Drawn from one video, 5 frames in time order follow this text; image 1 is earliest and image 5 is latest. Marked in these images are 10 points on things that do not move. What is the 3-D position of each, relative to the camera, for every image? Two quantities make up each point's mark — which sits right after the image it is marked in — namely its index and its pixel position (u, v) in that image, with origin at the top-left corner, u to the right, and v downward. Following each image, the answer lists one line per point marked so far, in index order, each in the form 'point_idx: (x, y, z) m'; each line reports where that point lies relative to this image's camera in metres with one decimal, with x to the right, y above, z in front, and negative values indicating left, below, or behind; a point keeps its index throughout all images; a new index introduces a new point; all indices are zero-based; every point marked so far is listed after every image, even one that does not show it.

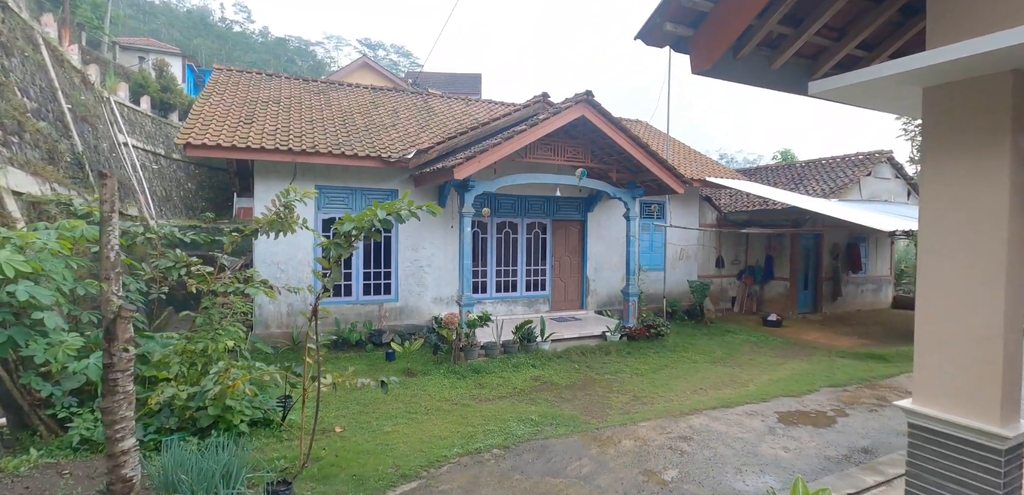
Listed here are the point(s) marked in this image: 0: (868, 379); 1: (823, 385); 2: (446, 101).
0: (+4.3, -1.6, +5.6) m
1: (+3.6, -1.6, +5.3) m
2: (-1.7, +3.8, +11.9) m
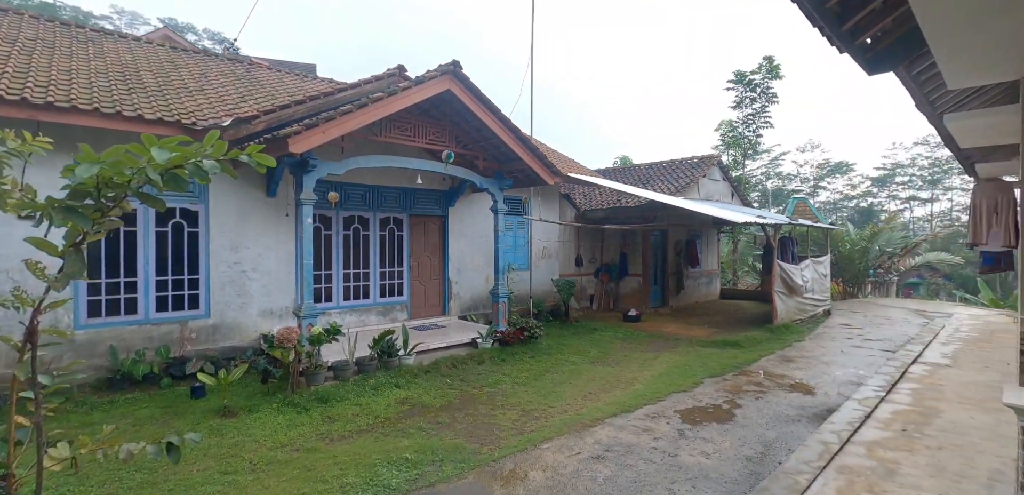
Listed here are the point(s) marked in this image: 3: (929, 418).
0: (+2.8, -1.5, +5.7) m
1: (+2.2, -1.5, +5.3) m
2: (-5.0, +3.7, +9.8) m
3: (+3.4, -1.4, +3.7) m
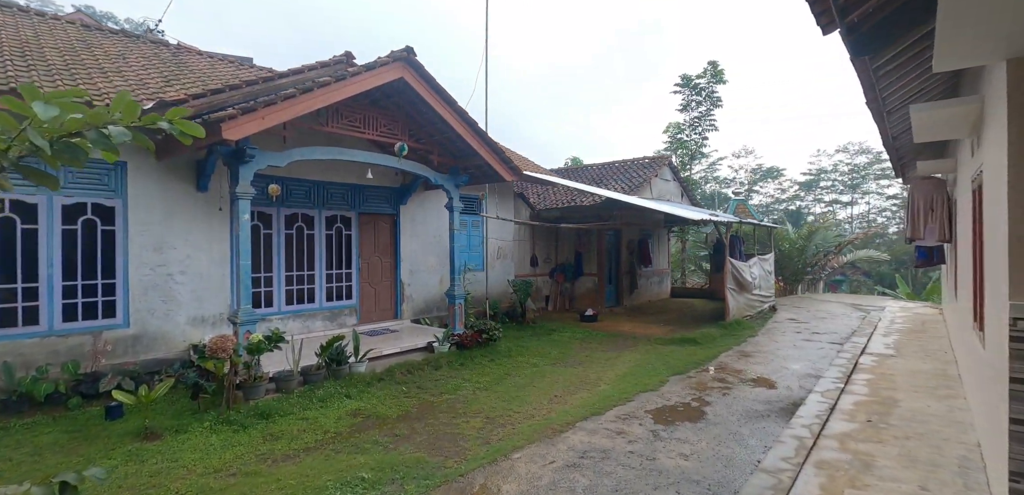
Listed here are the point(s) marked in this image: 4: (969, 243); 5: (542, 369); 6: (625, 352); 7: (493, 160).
0: (+2.3, -1.4, +5.7) m
1: (+1.8, -1.4, +5.2) m
2: (-5.9, +3.7, +9.0) m
3: (+3.1, -1.3, +3.8) m
4: (+3.8, +0.1, +3.8) m
5: (+0.4, -1.6, +6.0) m
6: (+1.6, -1.5, +6.7) m
7: (-0.3, +1.4, +7.3) m
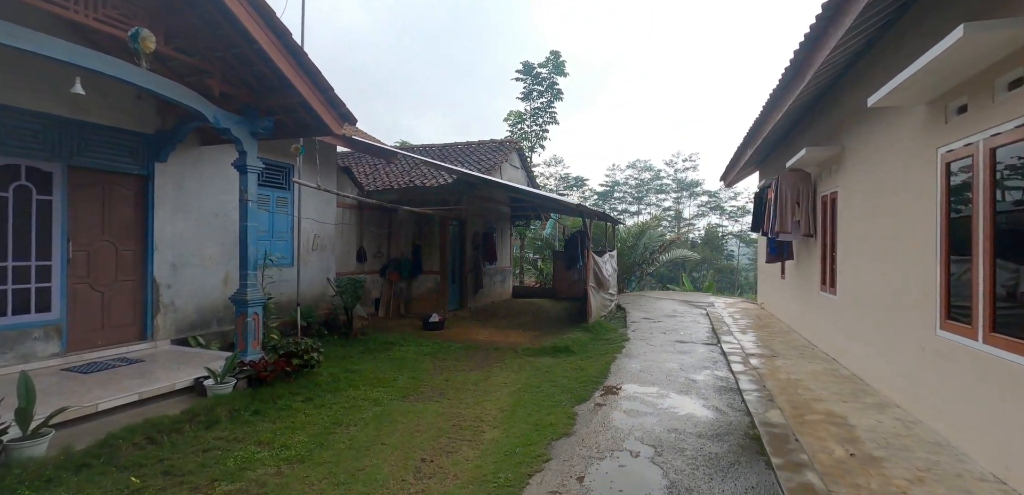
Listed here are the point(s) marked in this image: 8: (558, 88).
0: (+0.8, -1.3, +4.6) m
1: (+0.5, -1.3, +3.9) m
2: (-8.0, +4.0, +4.5) m
3: (+2.3, -1.2, +3.1) m
4: (+3.0, +0.2, +3.4) m
5: (-1.1, -1.4, +4.1) m
6: (-0.2, -1.4, +5.2) m
7: (-2.1, +1.6, +5.0) m
8: (+1.4, +4.8, +13.8) m
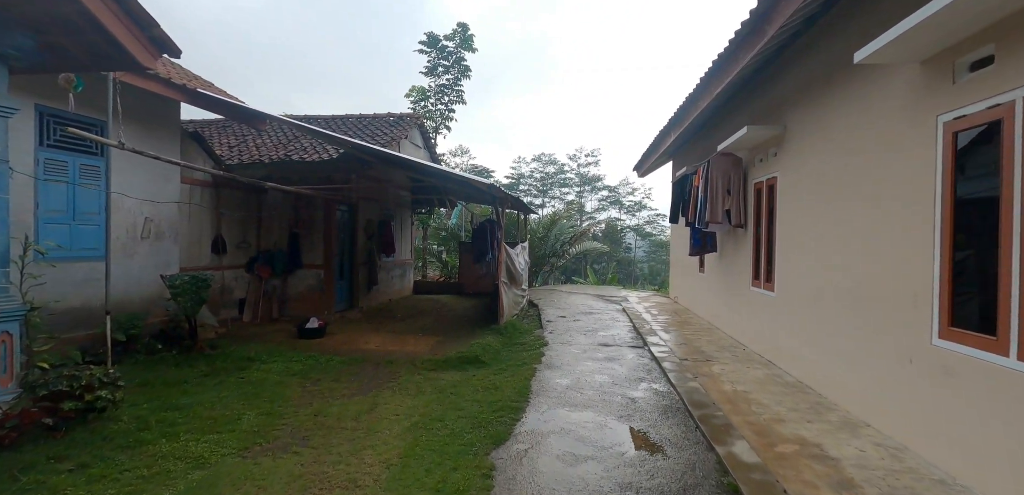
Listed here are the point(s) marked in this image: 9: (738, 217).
0: (0.0, -1.2, +3.6) m
1: (-0.2, -1.2, +2.9) m
2: (-8.5, +4.1, +1.6) m
3: (+1.7, -1.2, +2.5) m
4: (+2.3, +0.2, +2.9) m
5: (-1.7, -1.3, +2.7) m
6: (-1.1, -1.3, +4.0) m
7: (-3.0, +1.7, +3.4) m
8: (-1.3, +5.0, +12.7) m
9: (+2.5, +0.3, +5.2) m
